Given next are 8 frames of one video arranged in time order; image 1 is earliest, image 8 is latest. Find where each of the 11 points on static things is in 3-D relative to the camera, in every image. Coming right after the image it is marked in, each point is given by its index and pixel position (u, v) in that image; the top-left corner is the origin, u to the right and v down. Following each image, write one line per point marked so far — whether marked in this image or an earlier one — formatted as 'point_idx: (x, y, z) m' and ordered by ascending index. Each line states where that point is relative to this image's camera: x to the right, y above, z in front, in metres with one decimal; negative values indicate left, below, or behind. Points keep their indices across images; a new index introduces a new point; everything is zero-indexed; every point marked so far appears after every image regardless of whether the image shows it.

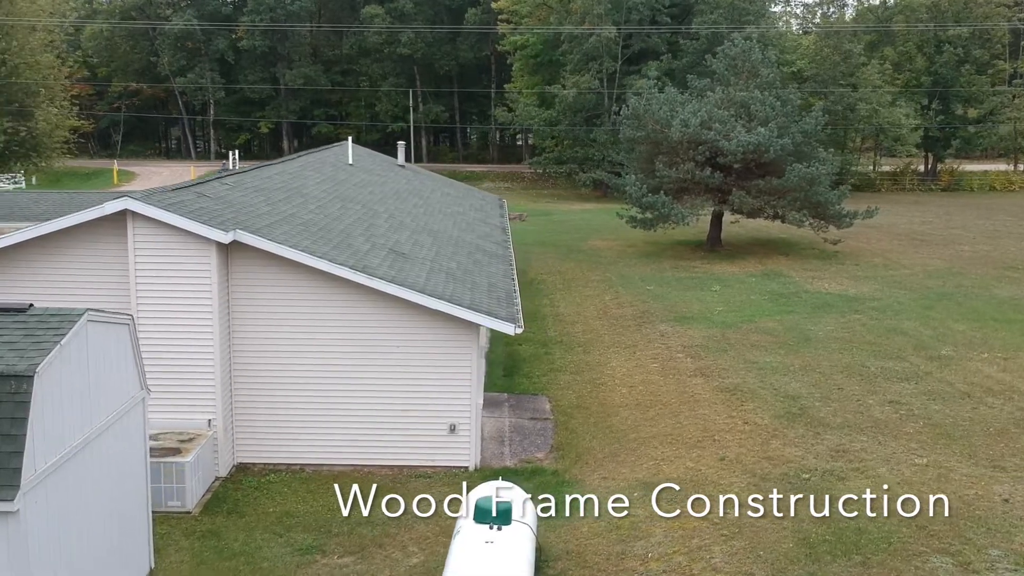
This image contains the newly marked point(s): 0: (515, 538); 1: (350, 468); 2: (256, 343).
0: (+0.1, -1.9, +7.7) m
1: (-1.8, -2.1, +11.4) m
2: (-2.9, -0.6, +11.1) m
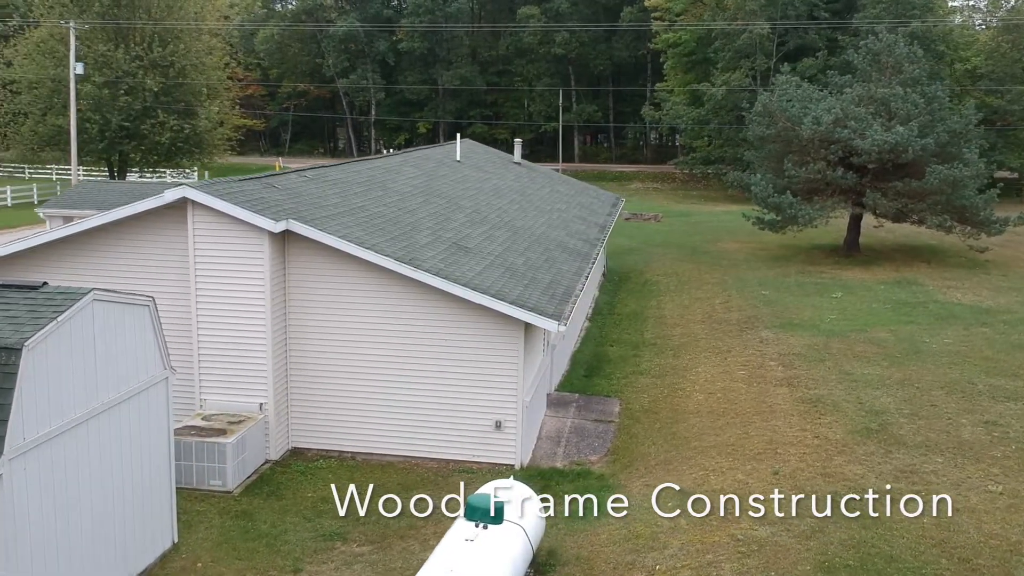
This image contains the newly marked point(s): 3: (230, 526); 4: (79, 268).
0: (0.0, -1.9, +7.5) m
1: (-1.3, -2.0, +11.4) m
2: (-2.3, -0.5, +11.4) m
3: (-2.7, -2.3, +9.6) m
4: (-4.9, +0.2, +11.4) m
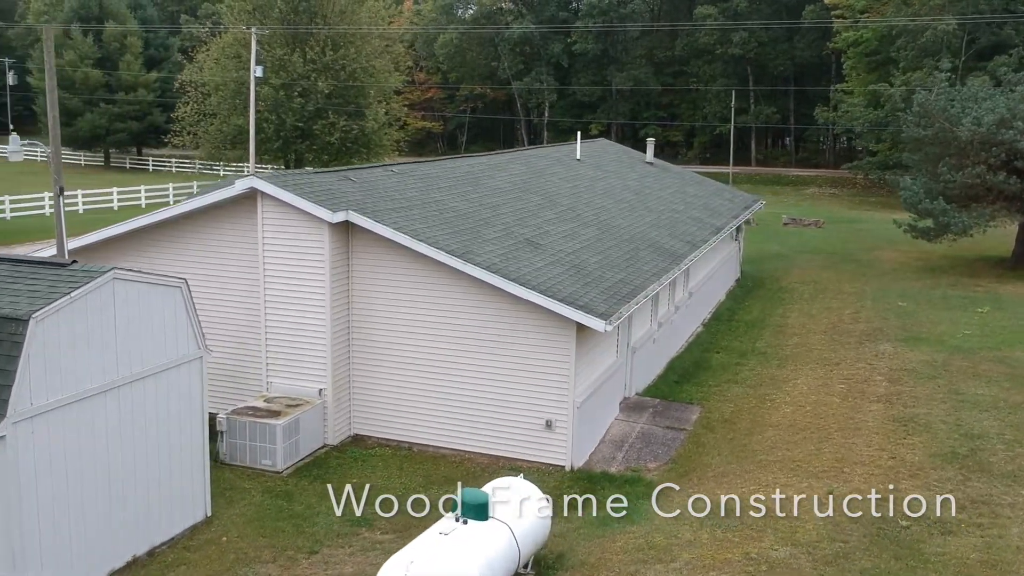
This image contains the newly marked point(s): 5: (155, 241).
0: (-0.2, -1.8, +7.3) m
1: (-0.7, -1.9, +11.4) m
2: (-1.6, -0.4, +11.6) m
3: (-2.4, -2.2, +9.9) m
4: (-4.2, +0.4, +12.1) m
5: (-4.3, +0.6, +12.2) m
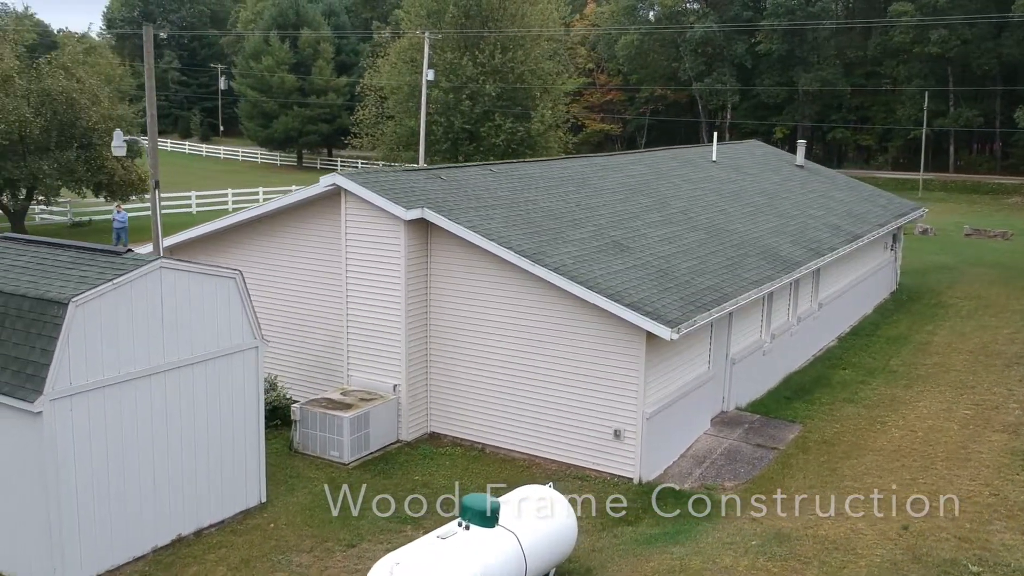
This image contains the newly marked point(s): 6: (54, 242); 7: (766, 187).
0: (-0.2, -1.8, +7.1) m
1: (+0.1, -1.9, +11.2) m
2: (-0.7, -0.4, +11.5) m
3: (-1.9, -2.1, +10.0) m
4: (-3.1, +0.5, +12.6) m
5: (-3.2, +0.7, +12.6) m
6: (-4.1, +0.4, +9.0) m
7: (+4.7, +1.9, +18.4) m
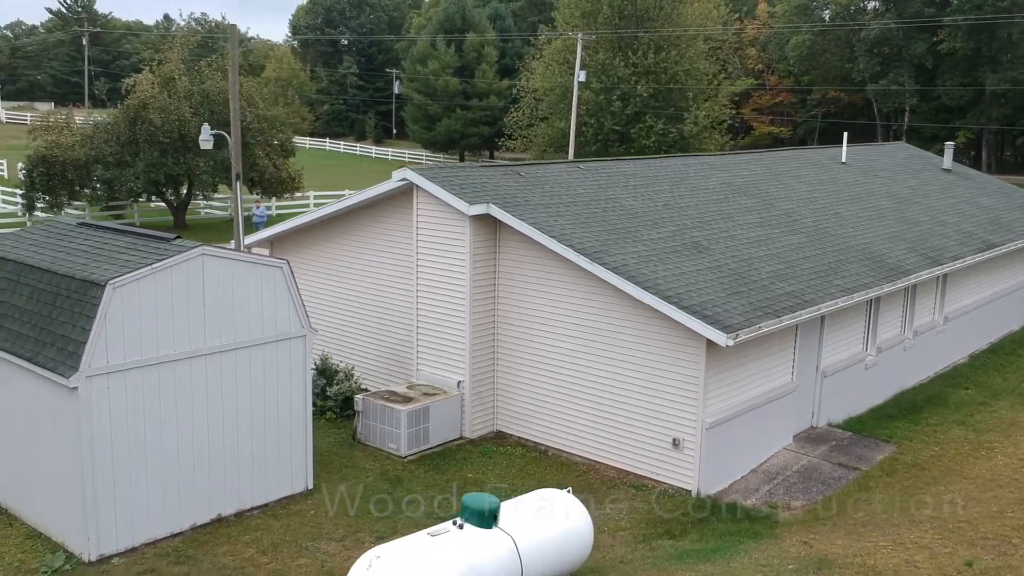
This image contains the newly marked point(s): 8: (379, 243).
0: (-0.2, -1.8, +6.9) m
1: (+0.8, -1.9, +10.9) m
2: (+0.1, -0.4, +11.4) m
3: (-1.4, -2.0, +10.1) m
4: (-2.1, +0.6, +12.8) m
5: (-2.2, +0.8, +12.9) m
6: (-3.7, +0.6, +9.4) m
7: (+6.7, +1.7, +17.2) m
8: (-1.7, +0.6, +12.4) m
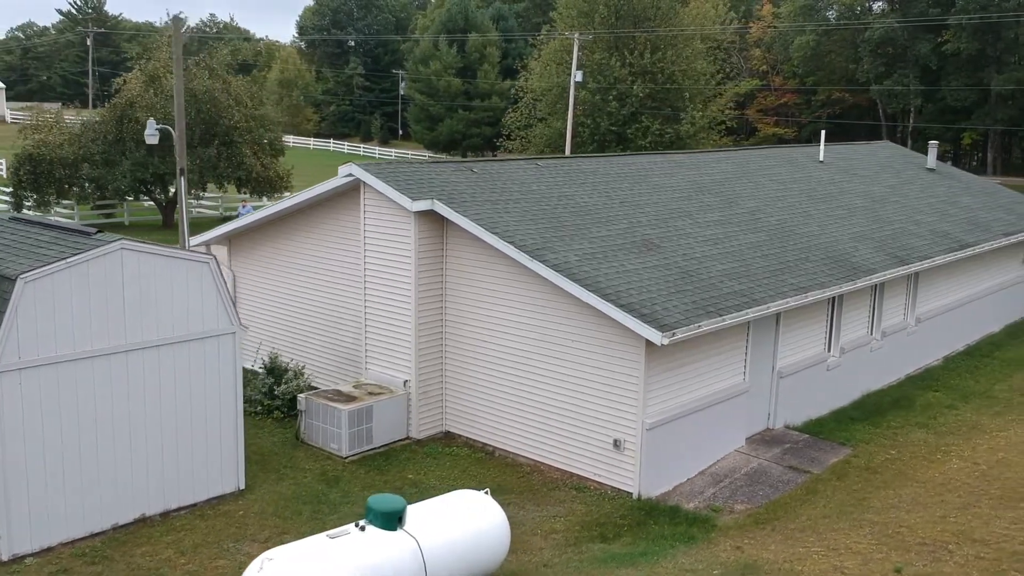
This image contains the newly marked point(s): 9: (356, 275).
0: (-0.9, -1.7, +6.7) m
1: (+0.2, -1.9, +10.7) m
2: (-0.5, -0.3, +11.2) m
3: (-2.0, -2.0, +9.9) m
4: (-2.6, +0.6, +12.6) m
5: (-2.7, +0.8, +12.7) m
6: (-4.3, +0.6, +9.3) m
7: (+6.2, +1.7, +16.9) m
8: (-2.2, +0.6, +12.2) m
9: (-1.9, +0.2, +11.8) m
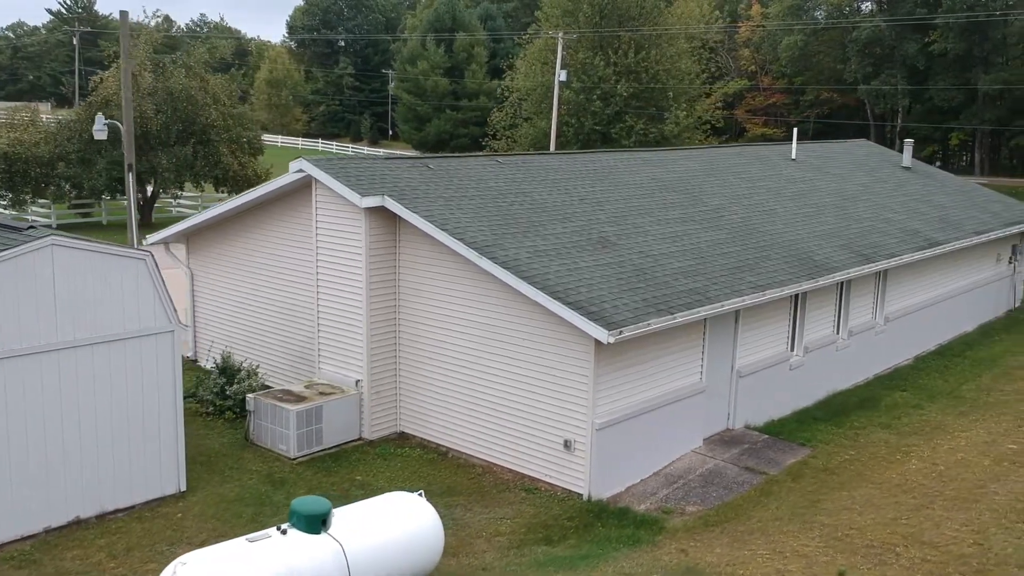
0: (-1.4, -1.7, +6.5) m
1: (-0.3, -1.9, +10.5) m
2: (-1.0, -0.3, +11.0) m
3: (-2.5, -2.0, +9.7) m
4: (-3.1, +0.7, +12.4) m
5: (-3.3, +0.8, +12.5) m
6: (-4.8, +0.6, +9.1) m
7: (+5.6, +1.7, +16.8) m
8: (-2.7, +0.6, +12.0) m
9: (-2.4, +0.2, +11.6) m
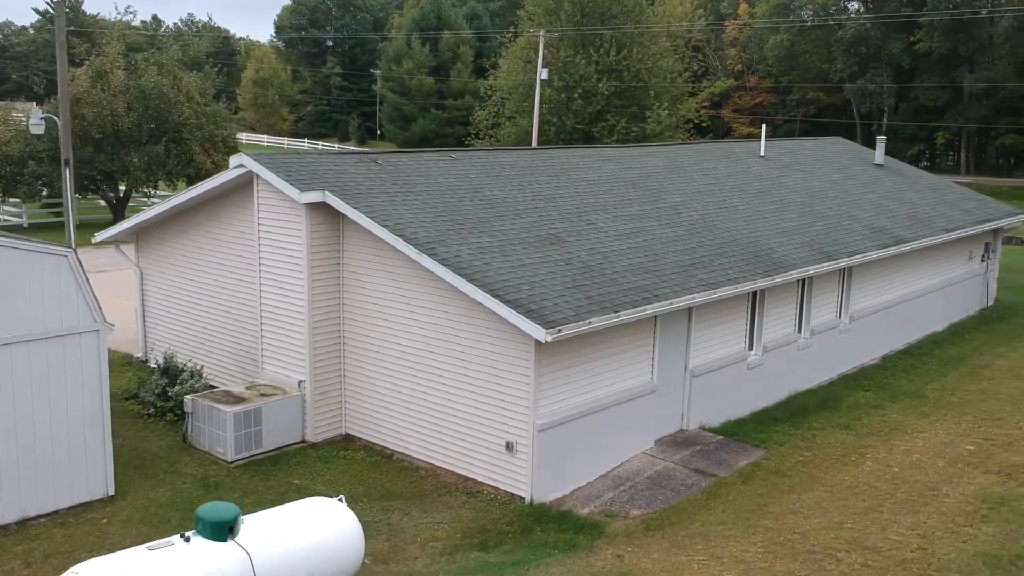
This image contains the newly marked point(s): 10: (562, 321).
0: (-1.9, -1.7, +6.2) m
1: (-0.9, -1.8, +10.2) m
2: (-1.6, -0.3, +10.7) m
3: (-3.1, -1.9, +9.4) m
4: (-3.7, +0.7, +12.2) m
5: (-3.8, +0.8, +12.2) m
6: (-5.4, +0.6, +8.8) m
7: (+5.0, +1.7, +16.5) m
8: (-3.3, +0.7, +11.7) m
9: (-2.9, +0.2, +11.4) m
10: (+0.5, -0.3, +8.7) m
